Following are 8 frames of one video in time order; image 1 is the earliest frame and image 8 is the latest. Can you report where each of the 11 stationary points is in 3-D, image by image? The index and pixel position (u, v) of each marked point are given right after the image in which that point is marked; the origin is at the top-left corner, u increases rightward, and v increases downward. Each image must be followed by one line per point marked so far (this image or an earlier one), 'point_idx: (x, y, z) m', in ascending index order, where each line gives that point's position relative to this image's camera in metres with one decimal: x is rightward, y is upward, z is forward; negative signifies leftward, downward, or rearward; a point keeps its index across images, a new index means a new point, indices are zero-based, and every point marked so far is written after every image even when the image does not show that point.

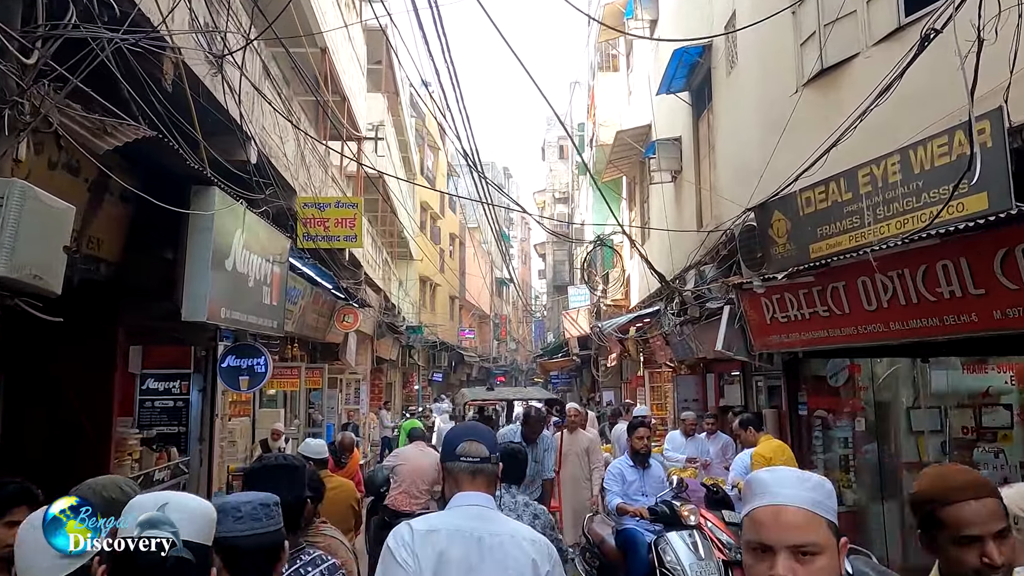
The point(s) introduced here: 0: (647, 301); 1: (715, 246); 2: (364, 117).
0: (+2.7, -0.3, +15.0) m
1: (+2.5, +0.5, +9.3) m
2: (-3.5, +4.0, +18.0) m
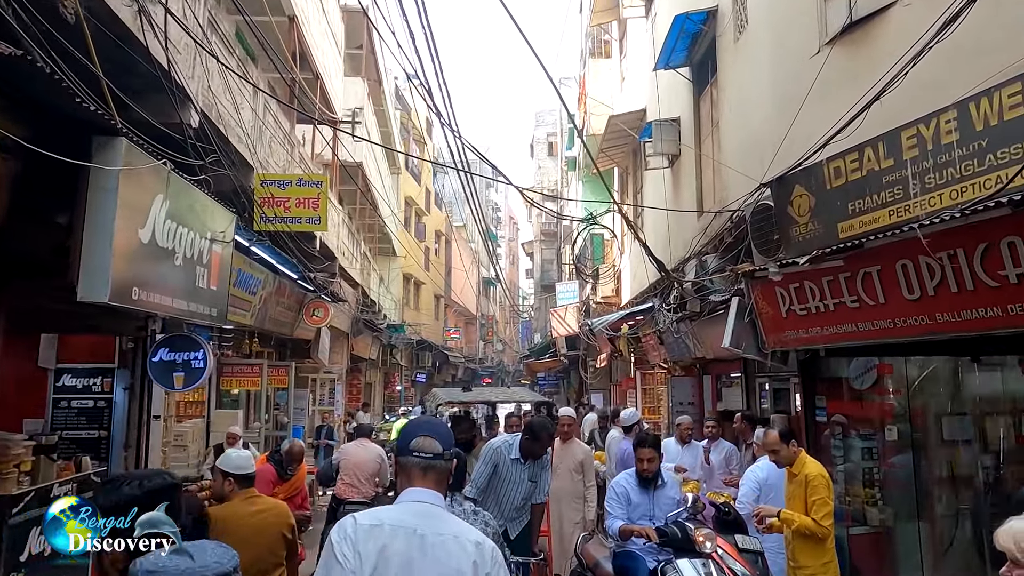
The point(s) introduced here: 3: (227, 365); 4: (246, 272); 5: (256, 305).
0: (+2.4, -0.2, +14.1) m
1: (+2.3, +0.6, +8.3) m
2: (-3.8, +4.2, +17.0) m
3: (-4.1, -1.1, +10.8) m
4: (-3.1, +0.2, +8.8) m
5: (-3.3, -0.2, +9.8) m
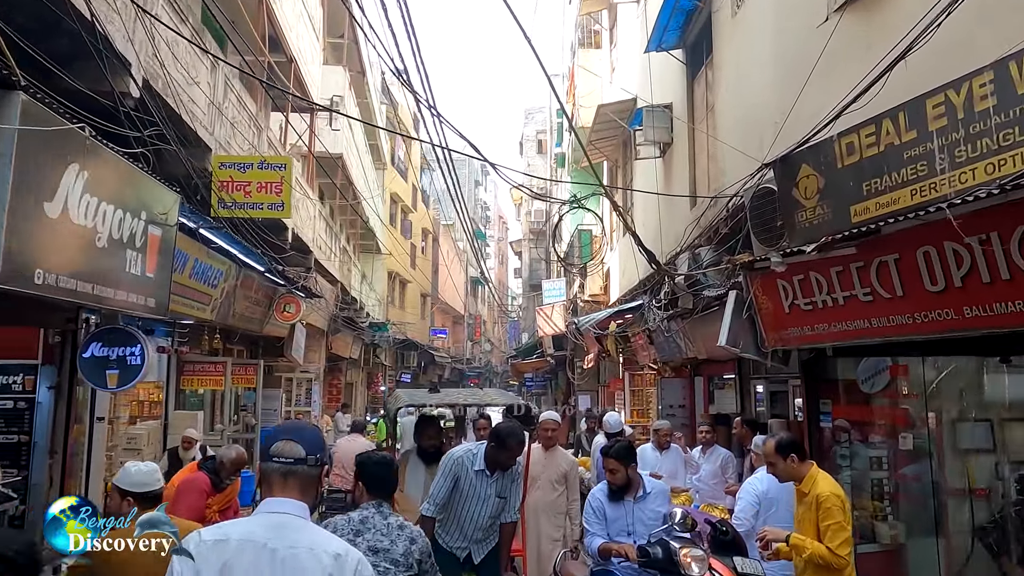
0: (+2.1, -0.1, +13.5) m
1: (+2.1, +0.7, +7.7) m
2: (-4.1, +4.3, +16.3) m
3: (-4.3, -1.0, +10.1) m
4: (-3.3, +0.3, +8.1) m
5: (-3.5, -0.1, +9.2) m
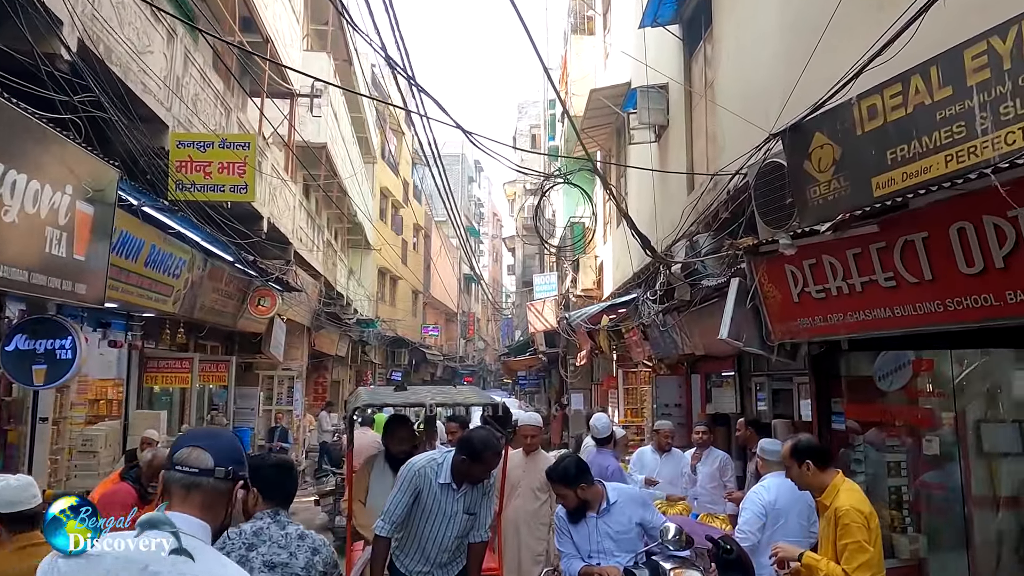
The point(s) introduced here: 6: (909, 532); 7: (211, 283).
0: (+1.9, 0.0, +12.9) m
1: (+1.9, +0.8, +7.2) m
2: (-4.3, +4.4, +15.7) m
3: (-4.5, -0.9, +9.5) m
4: (-3.5, +0.4, +7.5) m
5: (-3.7, 0.0, +8.5) m
6: (+2.7, -1.7, +5.2) m
7: (-3.7, +0.1, +9.5) m
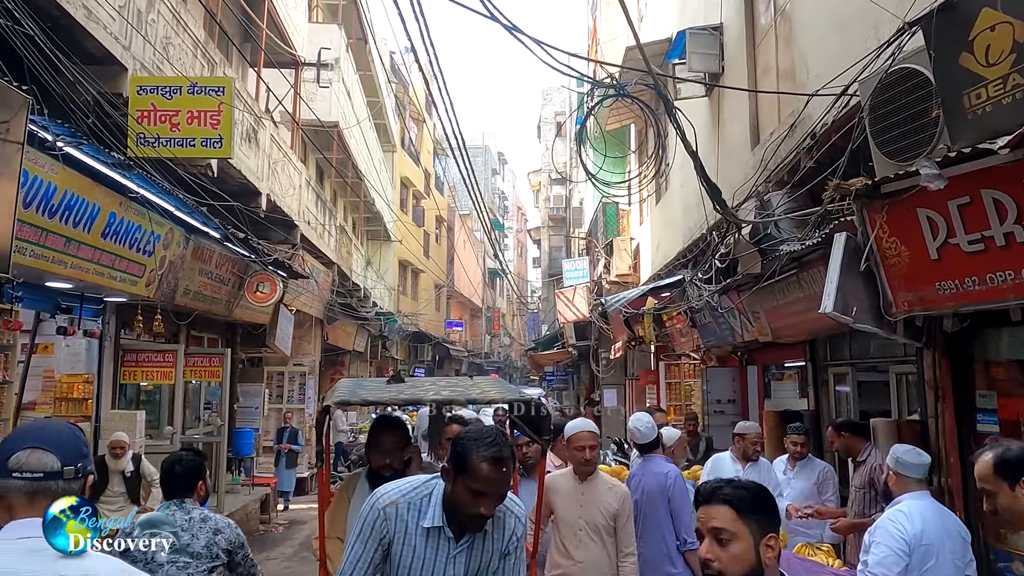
0: (+2.3, +0.3, +11.5) m
1: (+2.2, +1.0, +5.8) m
2: (-3.8, +4.6, +14.5) m
3: (-4.2, -0.7, +8.3) m
4: (-3.2, +0.6, +6.3) m
5: (-3.4, +0.2, +7.3) m
6: (+2.9, -1.4, +3.8) m
7: (-3.4, +0.3, +8.3) m
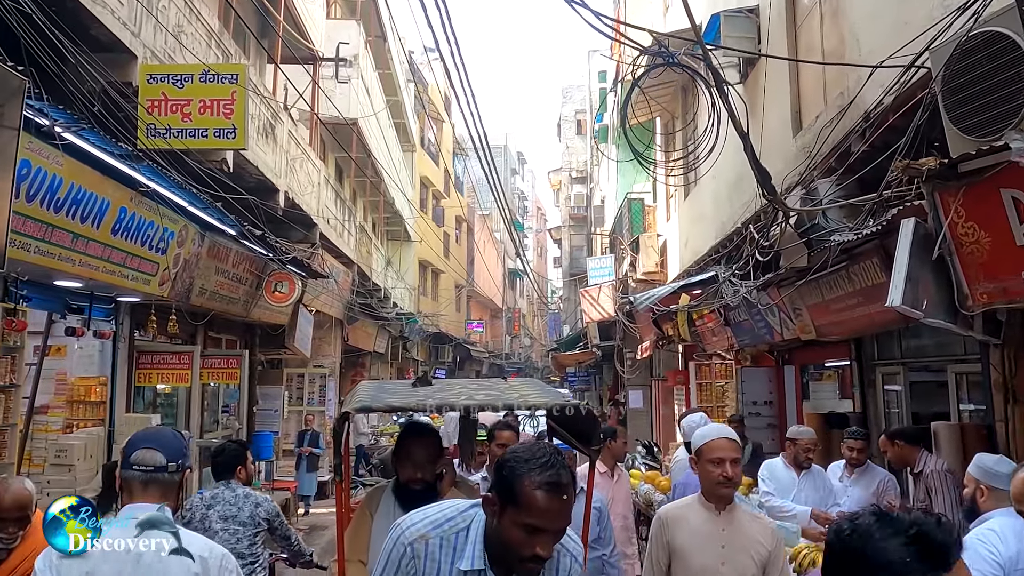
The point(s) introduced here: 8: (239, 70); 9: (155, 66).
0: (+2.7, +0.3, +11.1) m
1: (+2.4, +1.1, +5.3) m
2: (-3.4, +4.6, +14.2) m
3: (-3.9, -0.7, +8.1) m
4: (-3.0, +0.6, +6.0) m
5: (-3.2, +0.2, +7.1) m
6: (+3.1, -1.4, +3.4) m
7: (-3.2, +0.3, +8.0) m
8: (-2.1, +1.7, +6.0) m
9: (-2.7, +1.7, +5.7) m
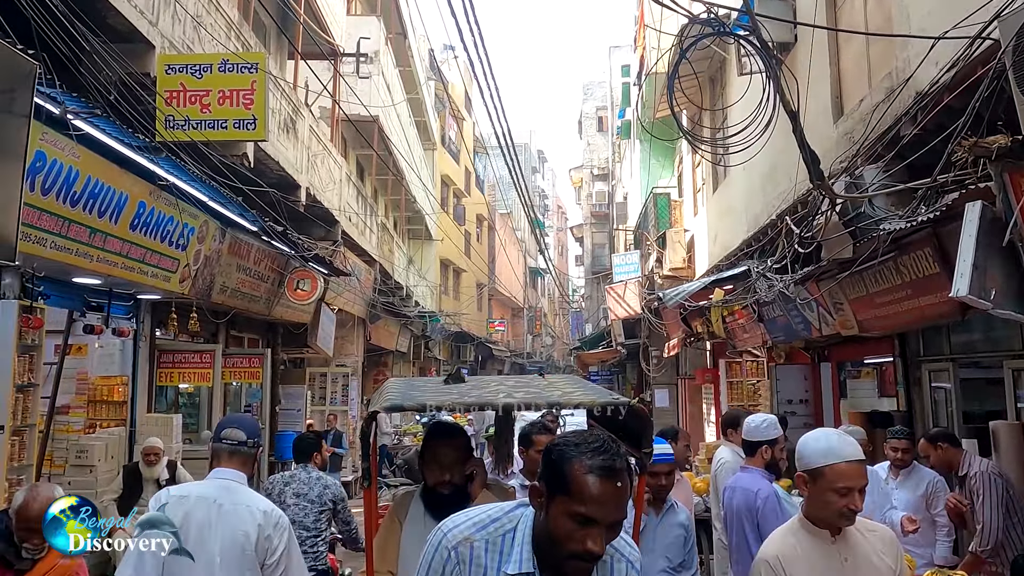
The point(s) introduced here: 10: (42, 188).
0: (+3.0, +0.4, +10.8) m
1: (+2.6, +1.1, +5.1) m
2: (-3.0, +4.6, +14.1) m
3: (-3.6, -0.7, +7.9) m
4: (-2.8, +0.6, +5.9) m
5: (-2.9, +0.2, +6.9) m
6: (+3.3, -1.3, +3.1) m
7: (-2.9, +0.3, +7.8) m
8: (-1.9, +1.7, +5.8) m
9: (-2.5, +1.7, +5.6) m
10: (-2.8, +0.6, +4.5) m
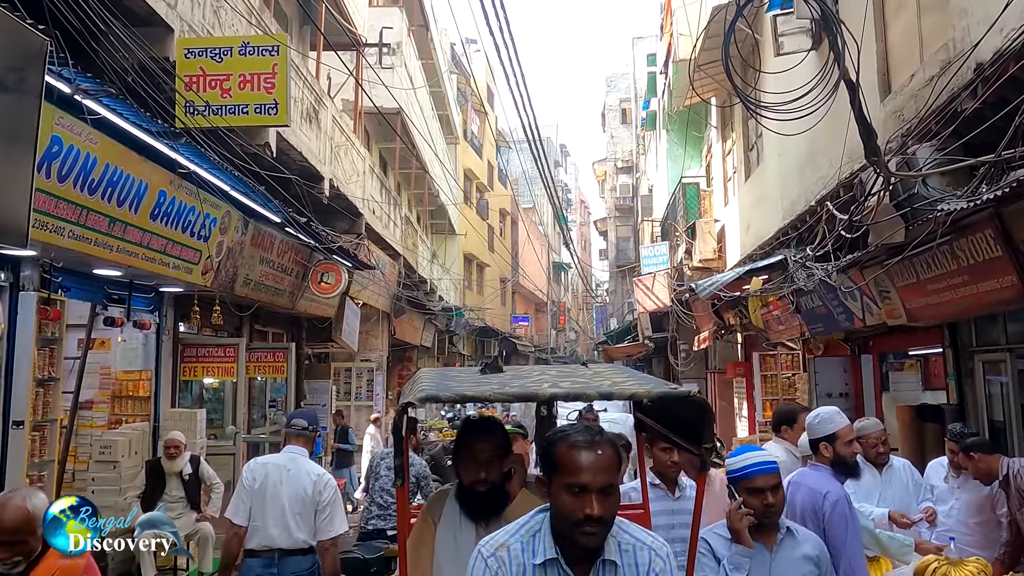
0: (+3.4, +0.5, +10.4) m
1: (+2.8, +1.2, +4.7) m
2: (-2.6, +4.7, +13.9) m
3: (-3.3, -0.6, +7.8) m
4: (-2.5, +0.7, +5.7) m
5: (-2.6, +0.3, +6.8) m
6: (+3.4, -1.2, +2.8) m
7: (-2.6, +0.4, +7.7) m
8: (-1.7, +1.8, +5.6) m
9: (-2.3, +1.8, +5.4) m
10: (-2.6, +0.7, +4.4) m
